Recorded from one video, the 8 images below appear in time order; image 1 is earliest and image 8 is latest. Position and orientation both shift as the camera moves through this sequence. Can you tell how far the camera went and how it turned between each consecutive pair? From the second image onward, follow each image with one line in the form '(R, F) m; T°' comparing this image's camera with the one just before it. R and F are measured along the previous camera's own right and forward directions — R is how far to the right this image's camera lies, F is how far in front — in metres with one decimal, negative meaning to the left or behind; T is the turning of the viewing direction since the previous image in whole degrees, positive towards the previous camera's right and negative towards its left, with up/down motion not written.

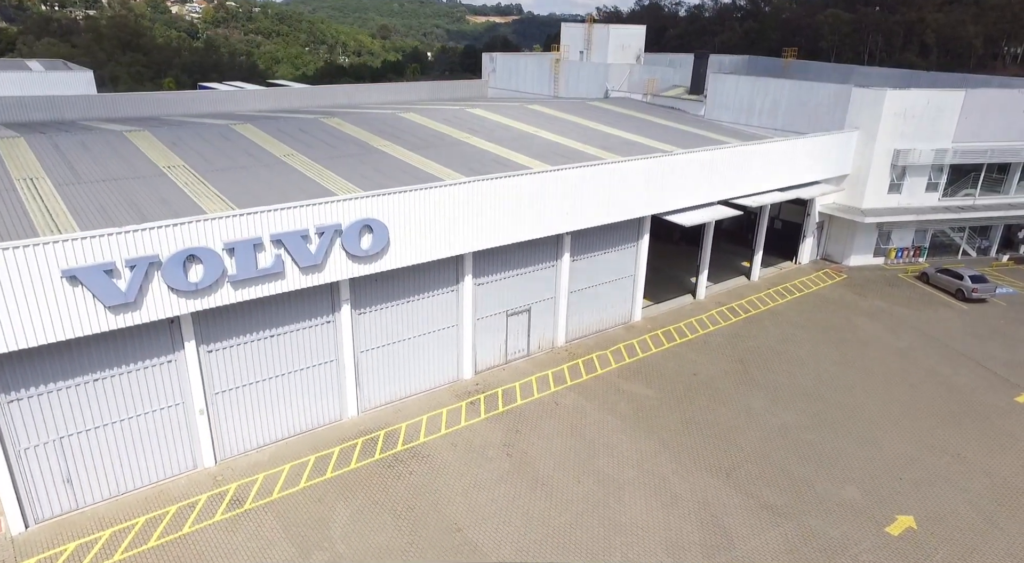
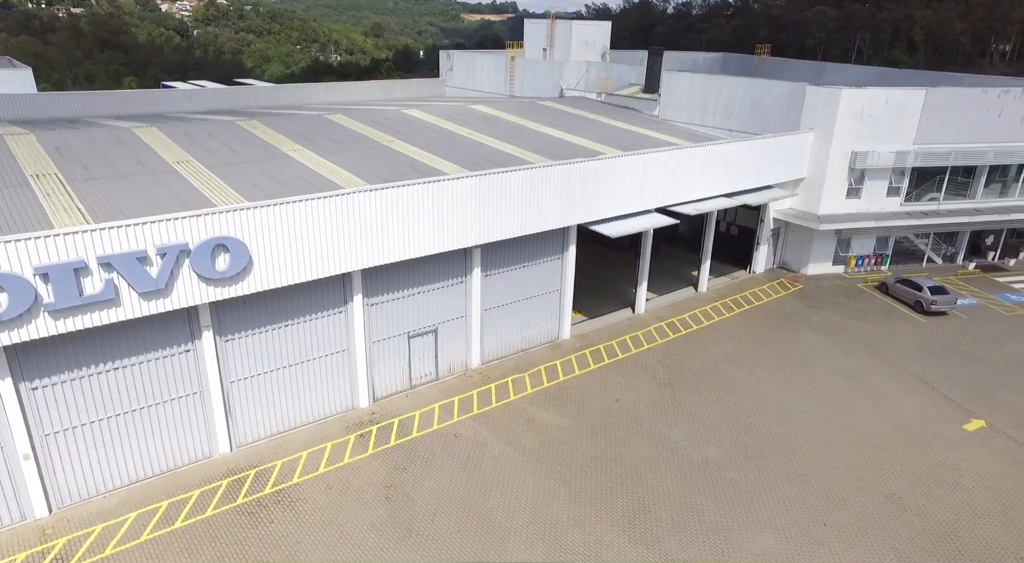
(+3.1, +2.0) m; 0°
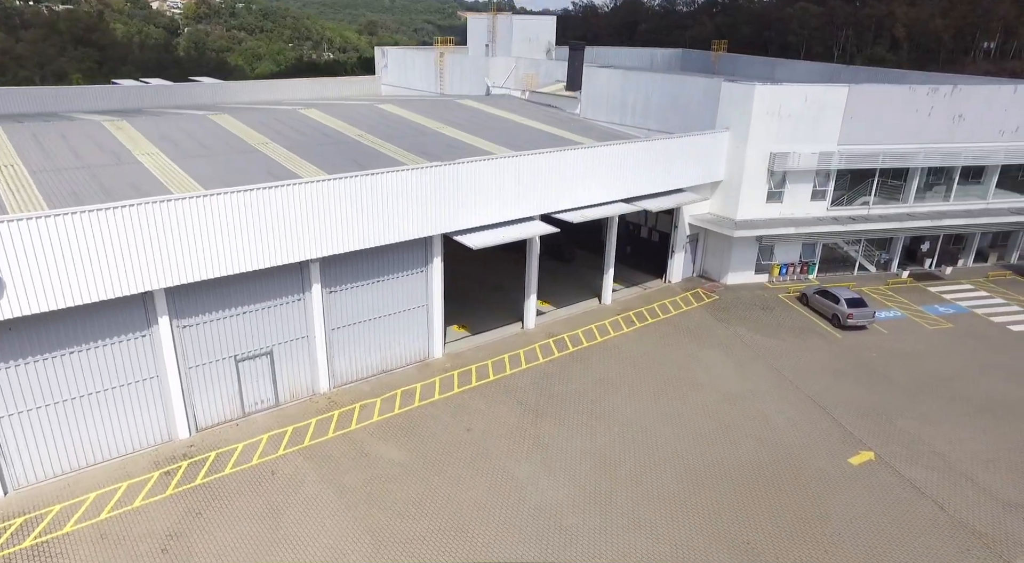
(+4.8, +2.1) m; 0°
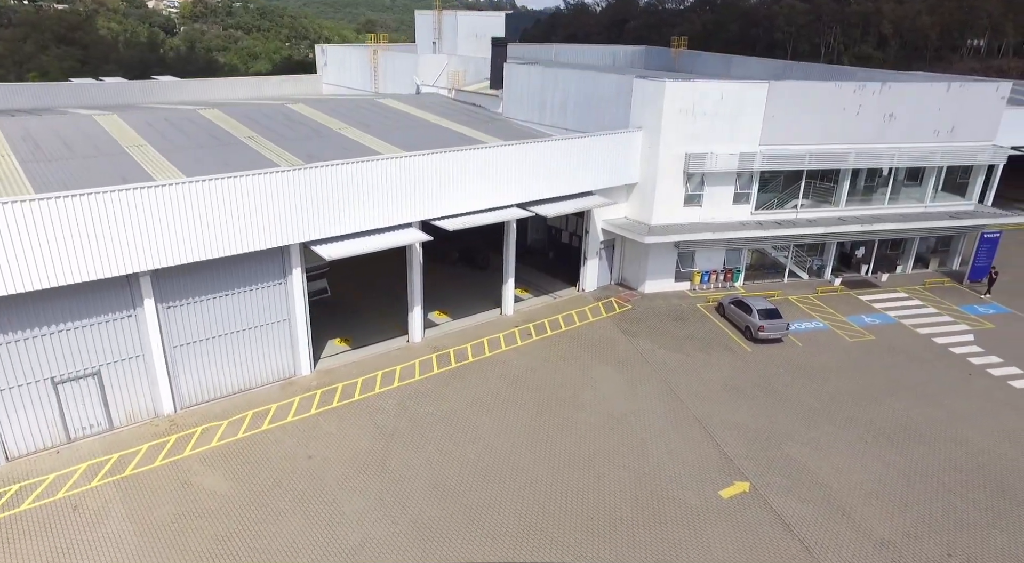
(+4.4, +1.6) m; 0°
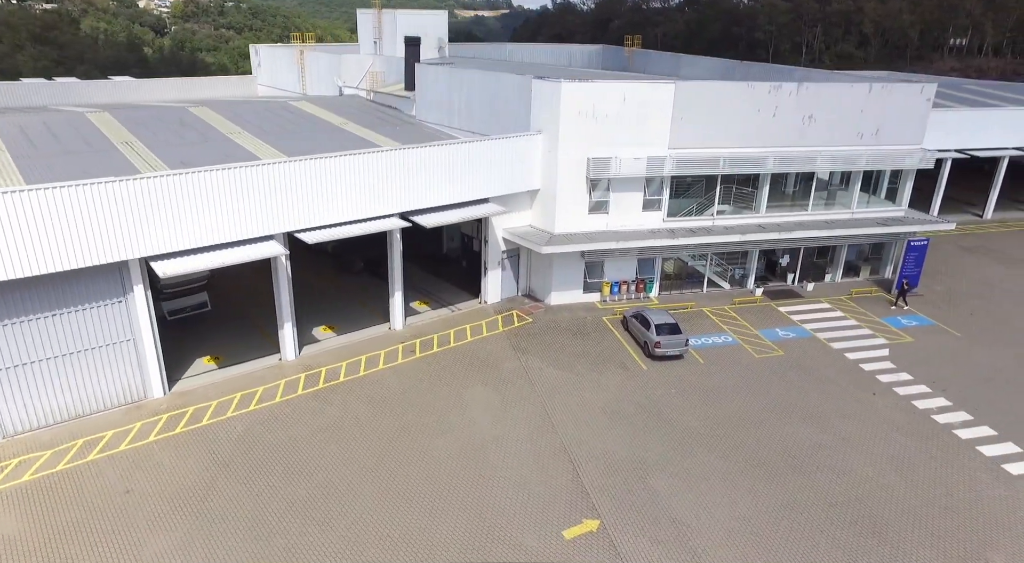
(+4.3, +1.5) m; 0°
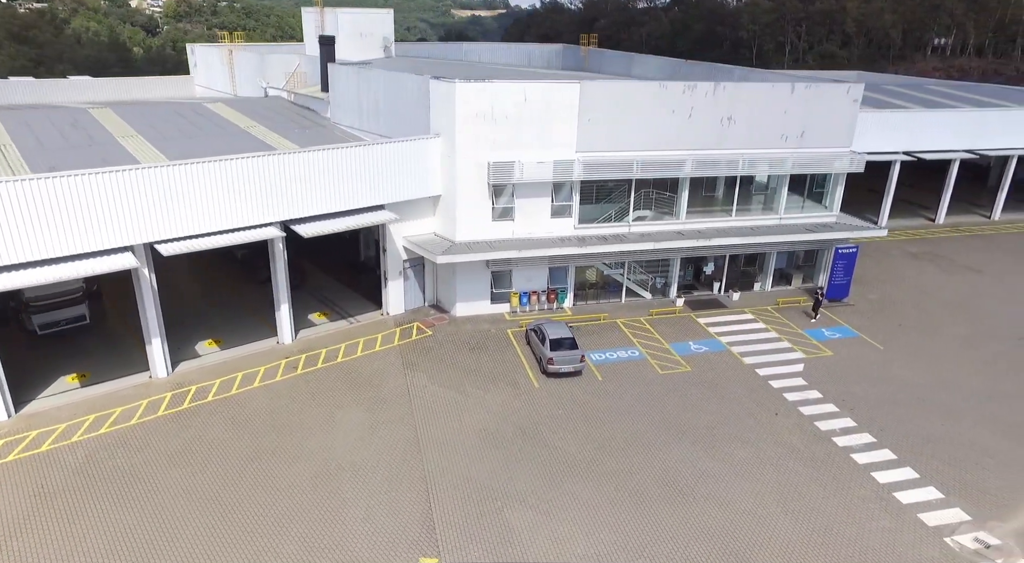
(+3.9, +1.3) m; 0°
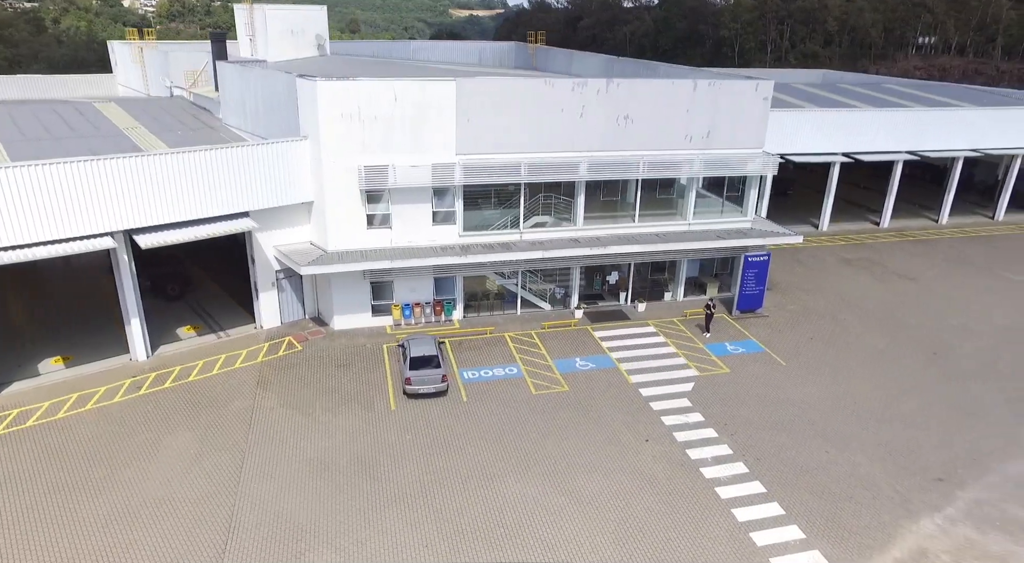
(+4.5, +1.7) m; 0°
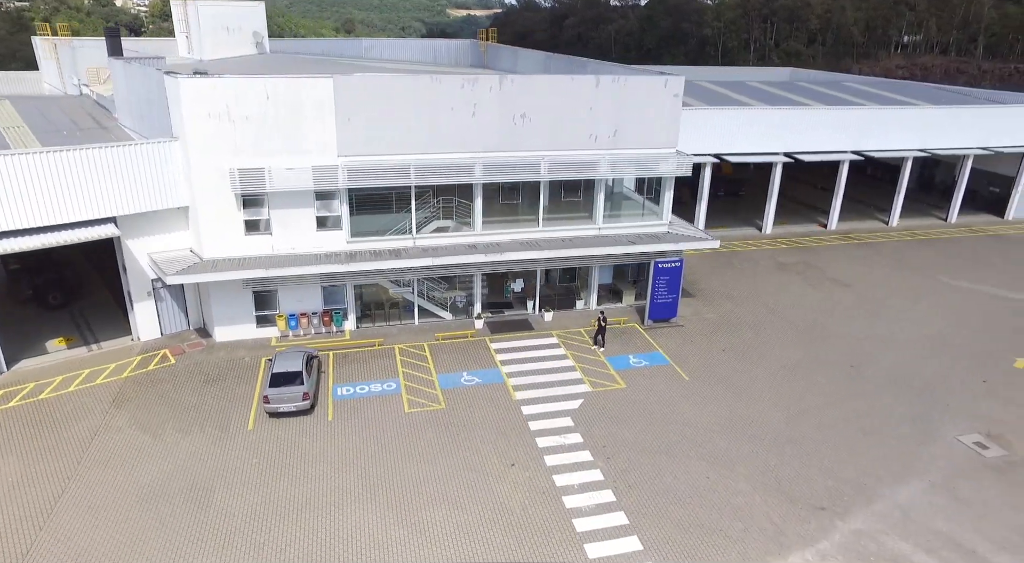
(+3.9, +1.4) m; 0°
